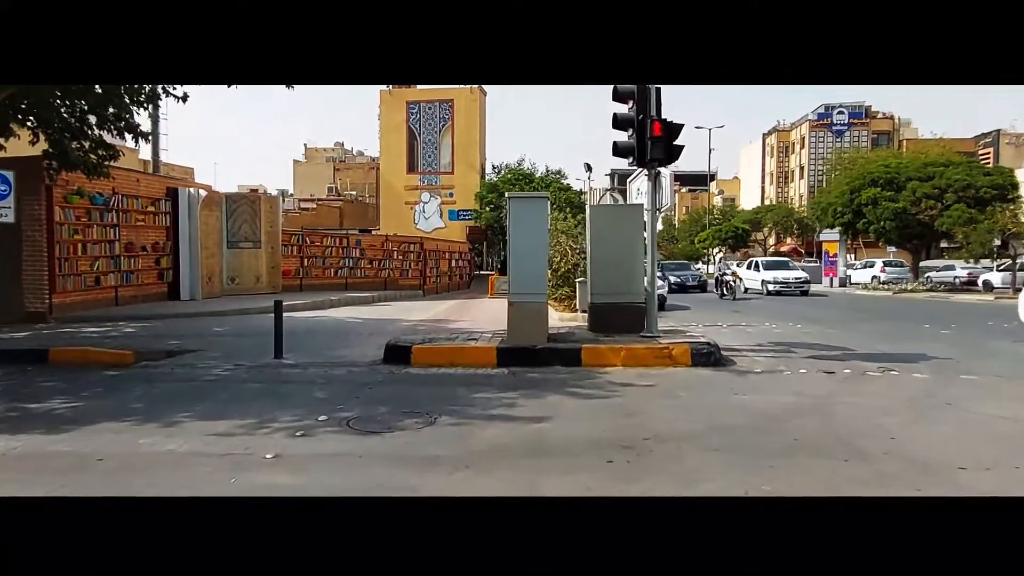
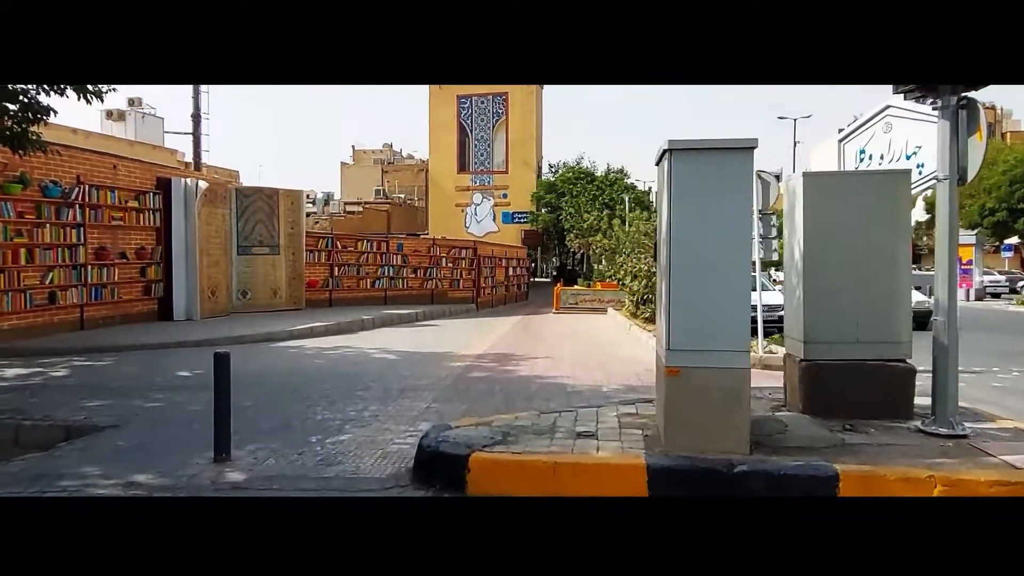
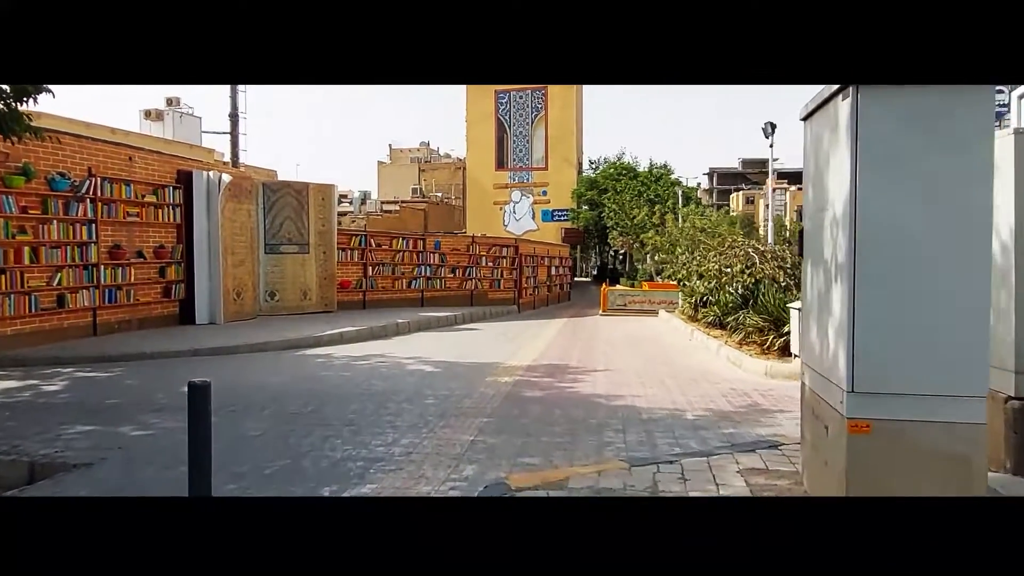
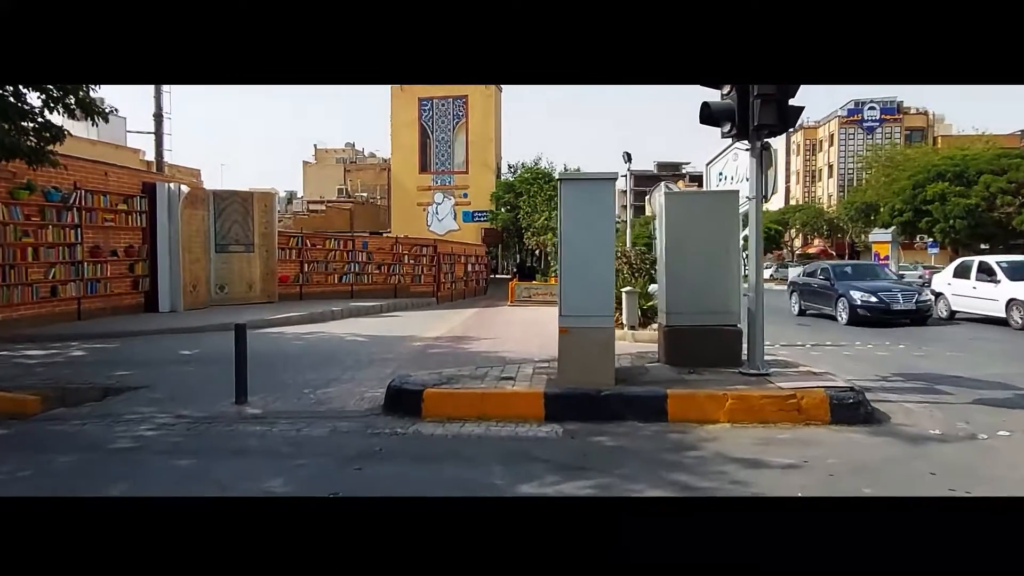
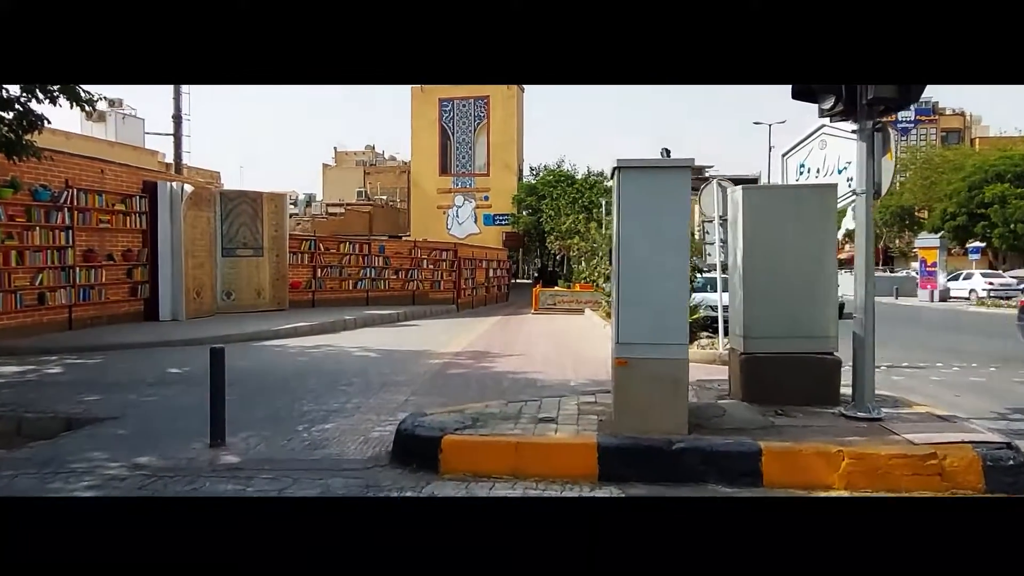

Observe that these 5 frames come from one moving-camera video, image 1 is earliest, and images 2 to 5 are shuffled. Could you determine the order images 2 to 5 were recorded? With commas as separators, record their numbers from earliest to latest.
4, 5, 2, 3
